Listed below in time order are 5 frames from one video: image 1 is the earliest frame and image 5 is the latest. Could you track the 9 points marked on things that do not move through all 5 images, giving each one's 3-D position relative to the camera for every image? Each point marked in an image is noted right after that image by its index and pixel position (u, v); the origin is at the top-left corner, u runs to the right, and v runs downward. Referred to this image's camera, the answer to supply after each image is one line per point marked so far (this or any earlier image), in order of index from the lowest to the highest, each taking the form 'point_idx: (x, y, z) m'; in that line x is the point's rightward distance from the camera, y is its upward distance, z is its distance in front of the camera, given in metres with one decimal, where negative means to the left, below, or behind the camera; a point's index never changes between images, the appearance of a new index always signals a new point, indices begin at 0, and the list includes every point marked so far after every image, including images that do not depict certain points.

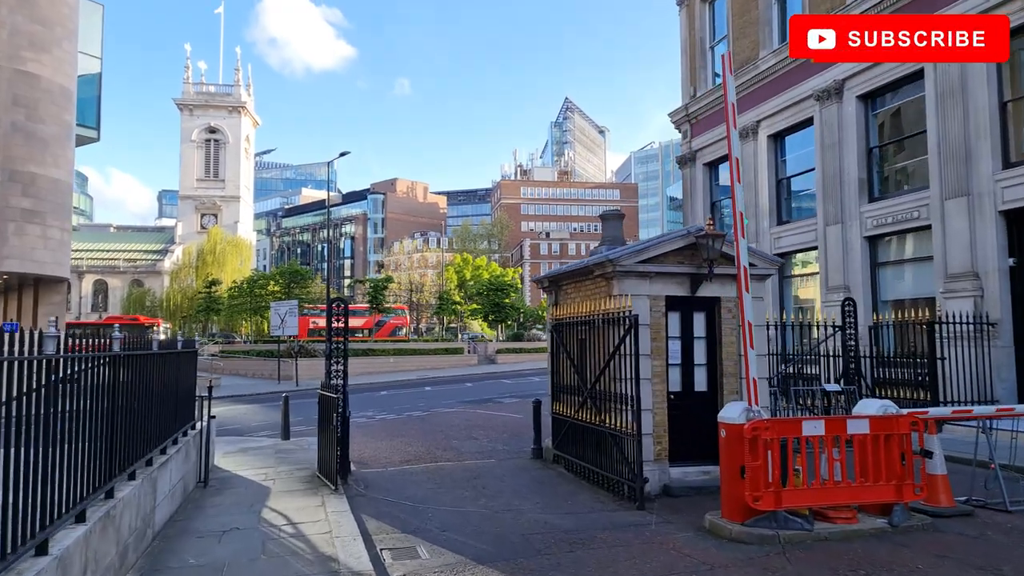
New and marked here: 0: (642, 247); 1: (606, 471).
0: (+1.4, +0.4, +8.1) m
1: (+1.0, -2.0, +8.1) m
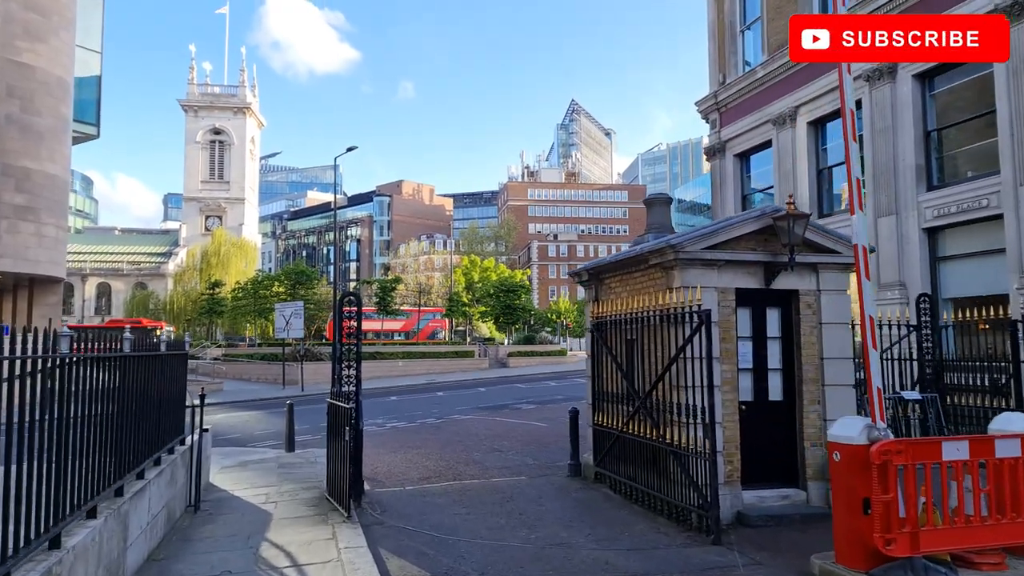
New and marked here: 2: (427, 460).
0: (+1.8, +0.5, +6.9) m
1: (+1.4, -1.9, +6.9) m
2: (-1.3, -2.5, +11.1) m
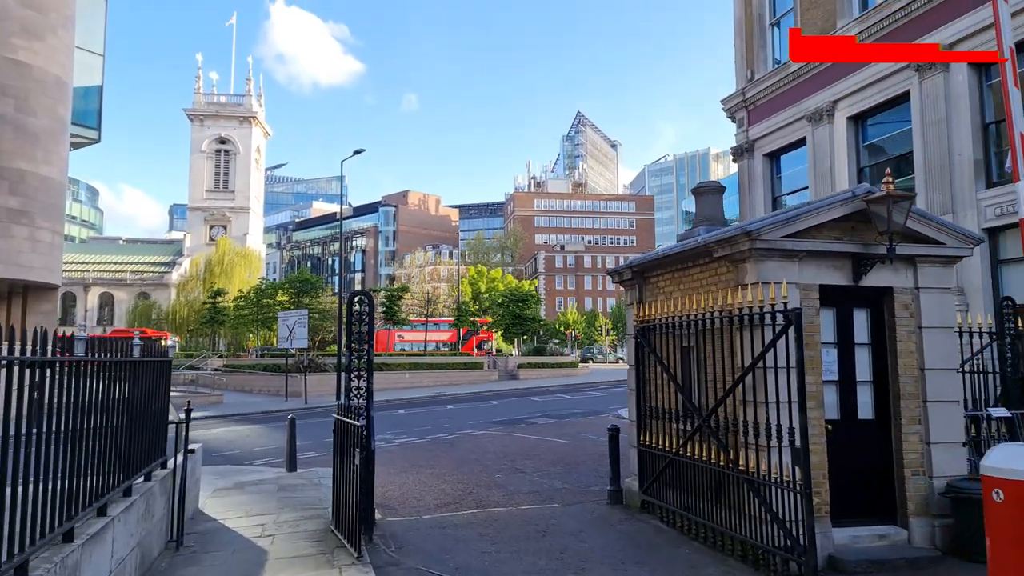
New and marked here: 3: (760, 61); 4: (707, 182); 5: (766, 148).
0: (+2.1, +0.5, +5.7) m
1: (+1.7, -1.9, +5.7) m
2: (-0.9, -2.6, +9.9) m
3: (+6.1, +5.6, +18.4) m
4: (+2.1, +1.2, +8.2) m
5: (+6.2, +3.4, +18.2) m
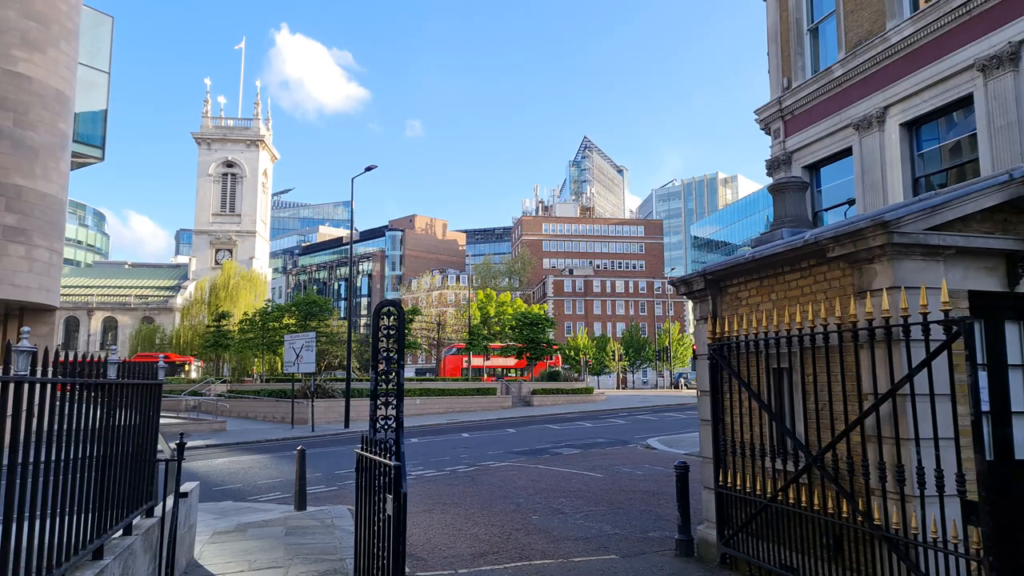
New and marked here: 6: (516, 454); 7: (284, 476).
0: (+2.6, +0.5, +4.6) m
1: (+2.2, -1.9, +4.5) m
2: (-0.5, -2.8, +8.7) m
3: (+6.6, +5.1, +17.4) m
4: (+2.6, +1.0, +7.1) m
5: (+6.7, +2.9, +17.1) m
6: (+0.1, -3.9, +17.7) m
7: (-4.4, -3.6, +14.4) m
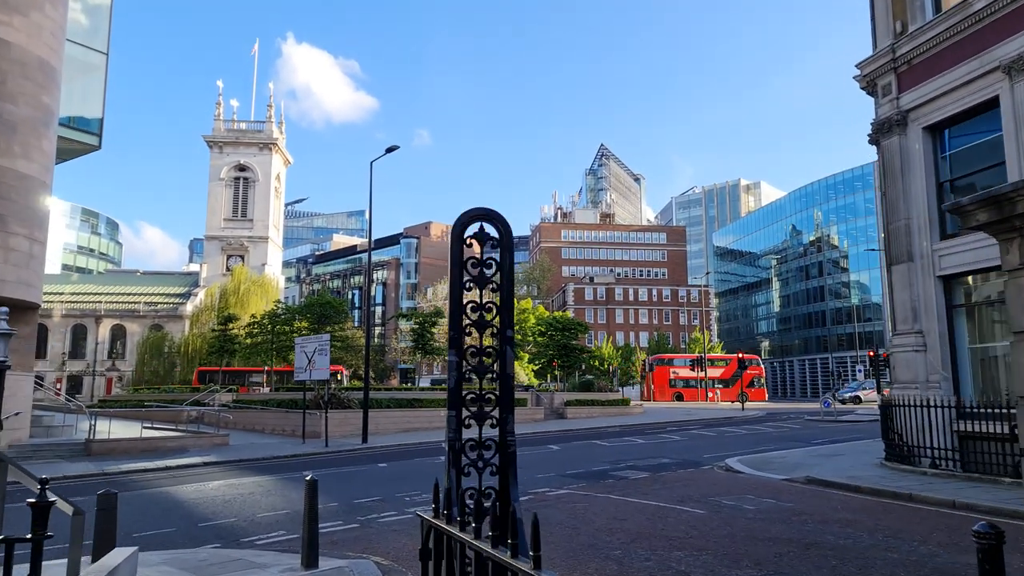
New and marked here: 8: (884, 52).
0: (+3.4, +0.9, +1.5) m
1: (+3.0, -1.5, +1.4) m
2: (+0.5, -2.4, +5.6) m
3: (+7.7, +5.3, +14.3) m
4: (+3.5, +1.4, +4.0) m
5: (+7.8, +3.2, +14.0) m
6: (+1.1, -3.7, +14.6) m
7: (-3.4, -3.3, +11.3) m
8: (+7.3, +4.7, +14.8) m
